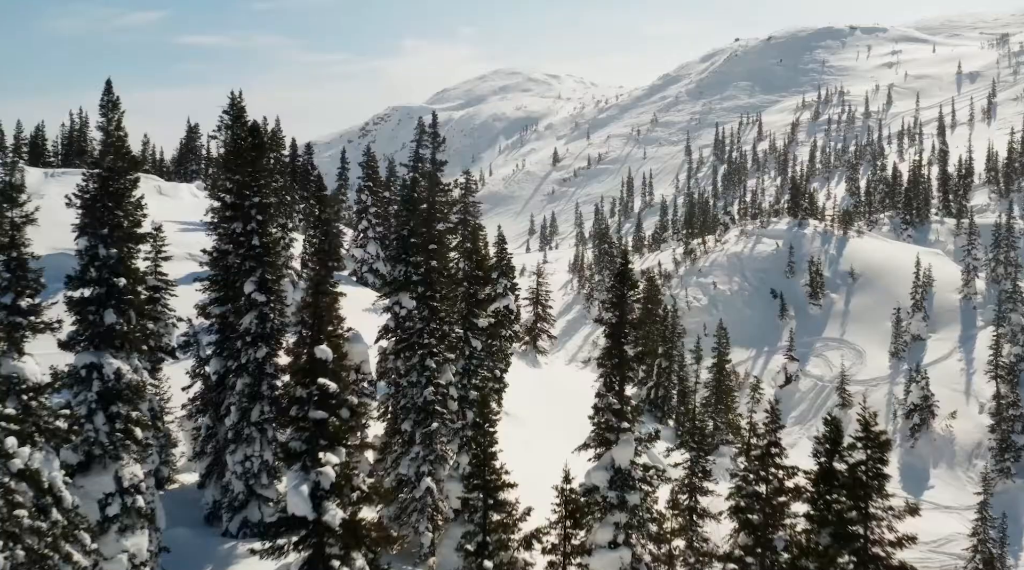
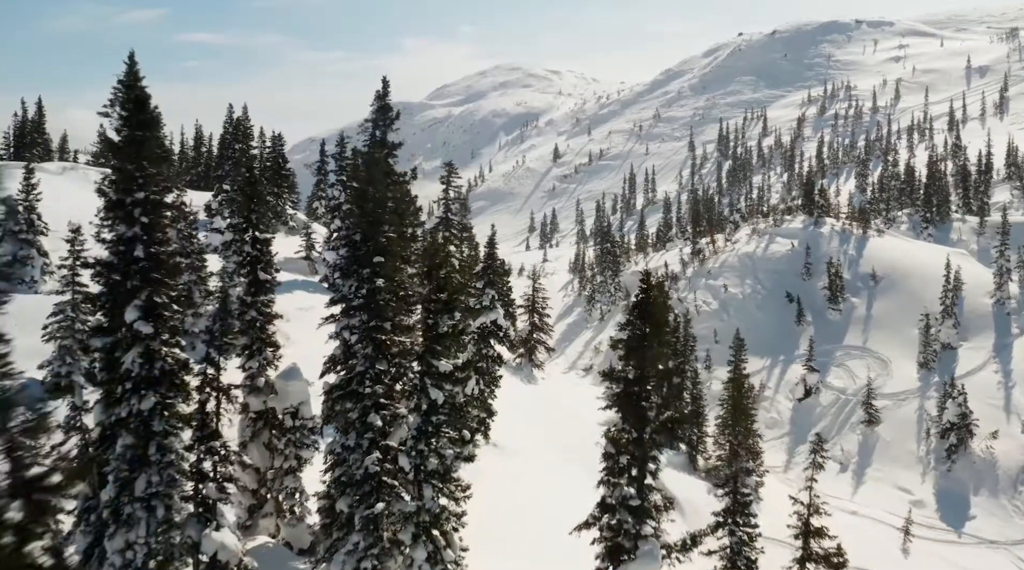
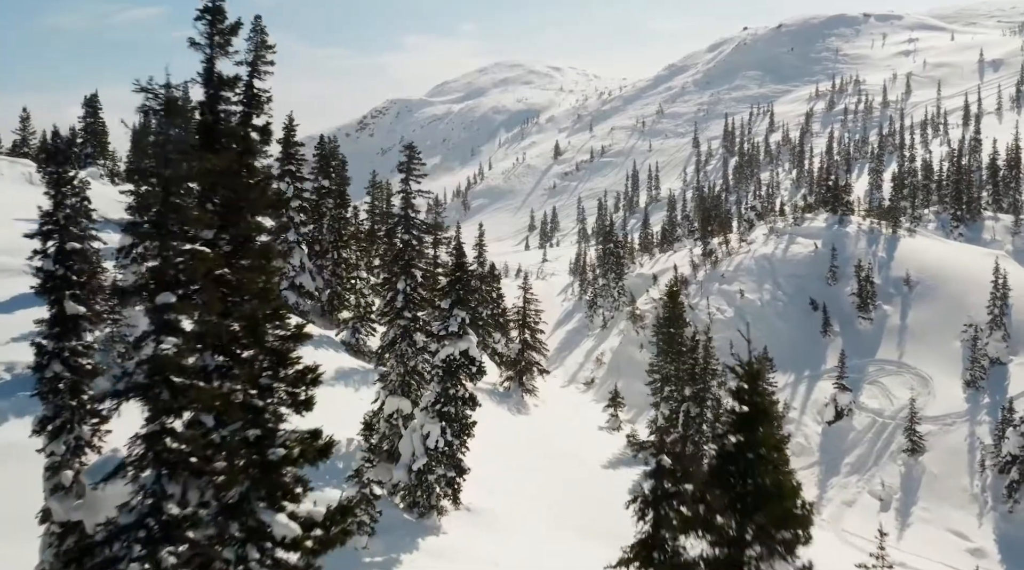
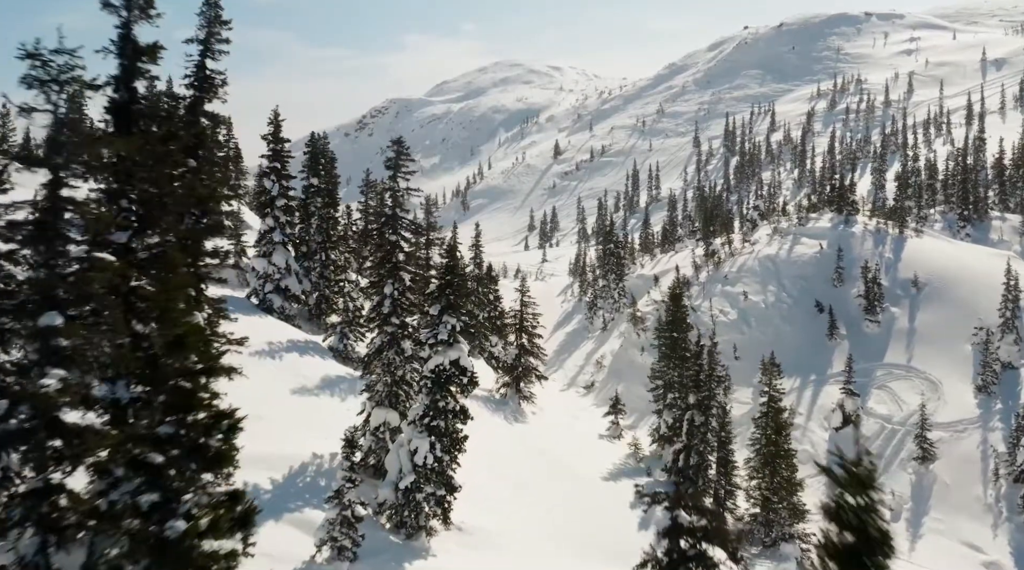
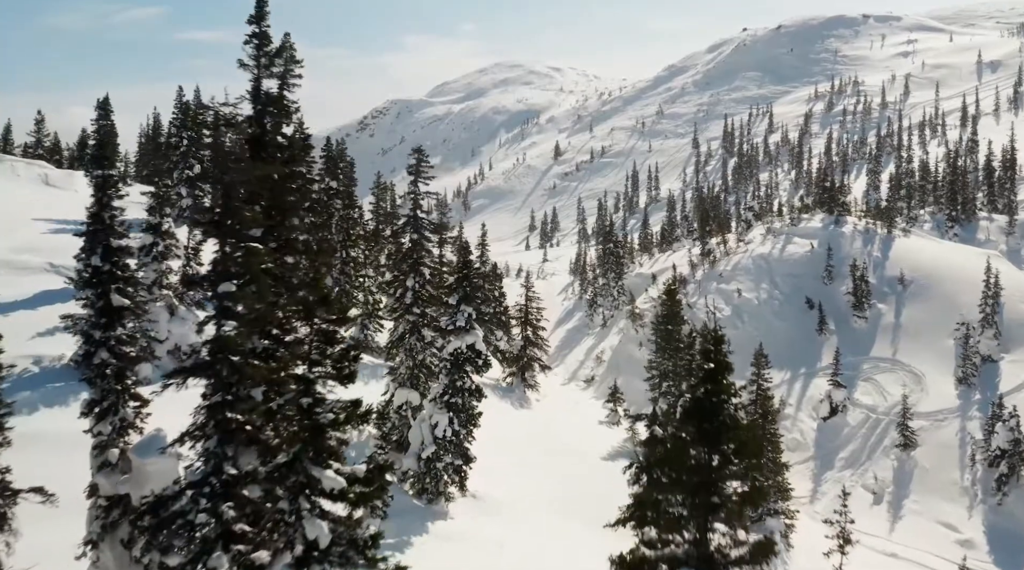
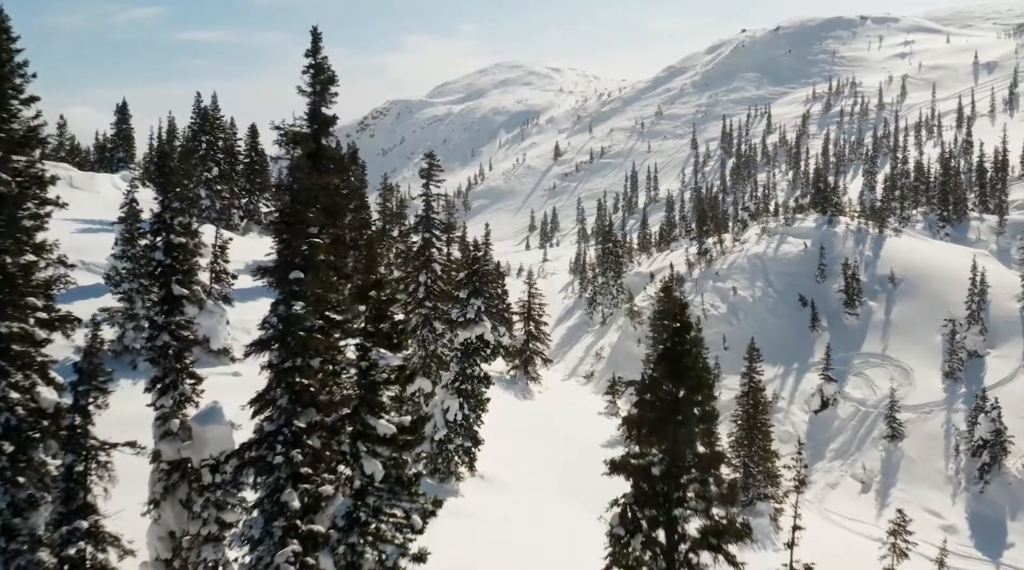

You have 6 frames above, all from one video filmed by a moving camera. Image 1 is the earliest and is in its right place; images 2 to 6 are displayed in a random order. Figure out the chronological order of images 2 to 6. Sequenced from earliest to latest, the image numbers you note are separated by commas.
2, 6, 5, 3, 4
